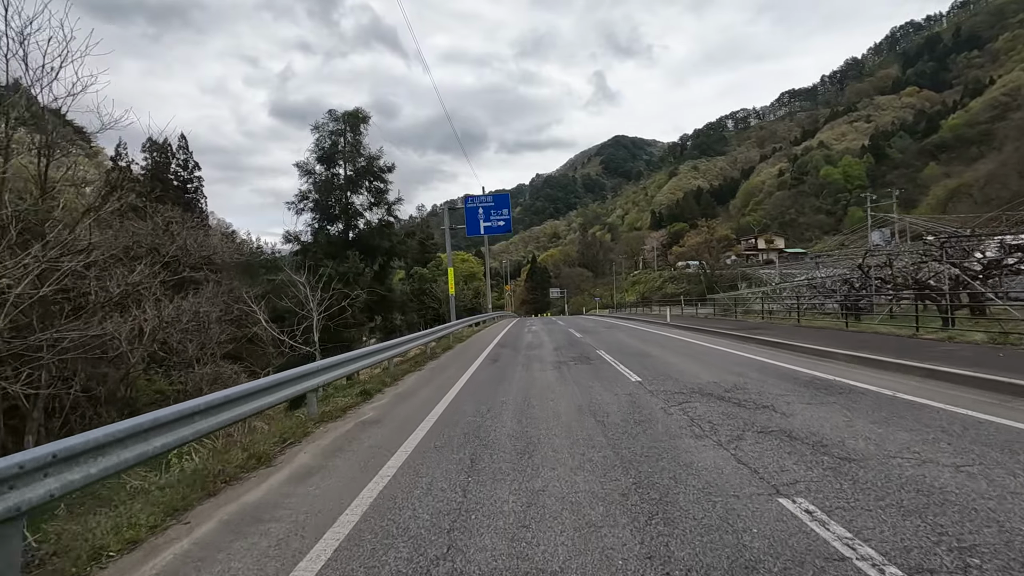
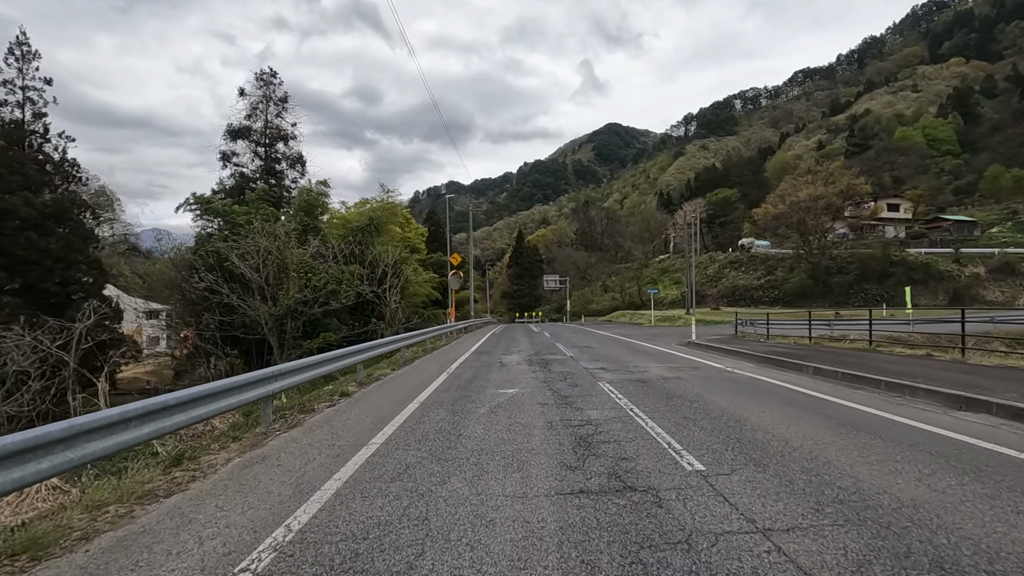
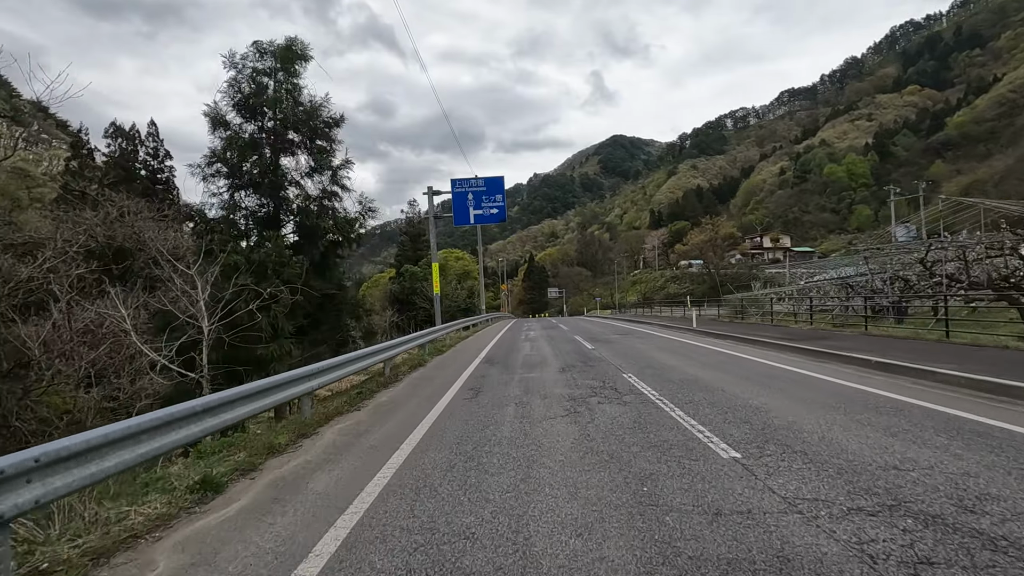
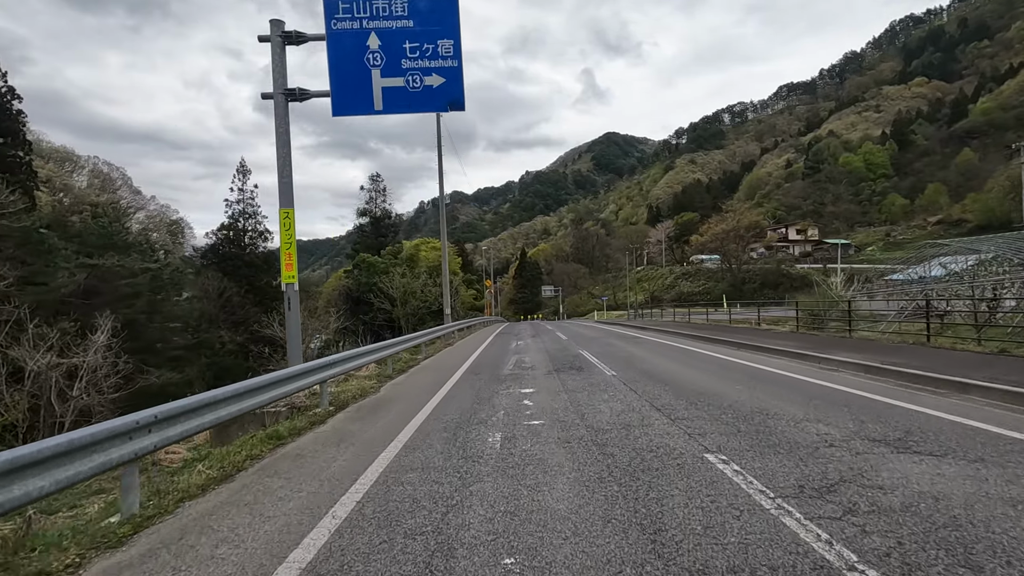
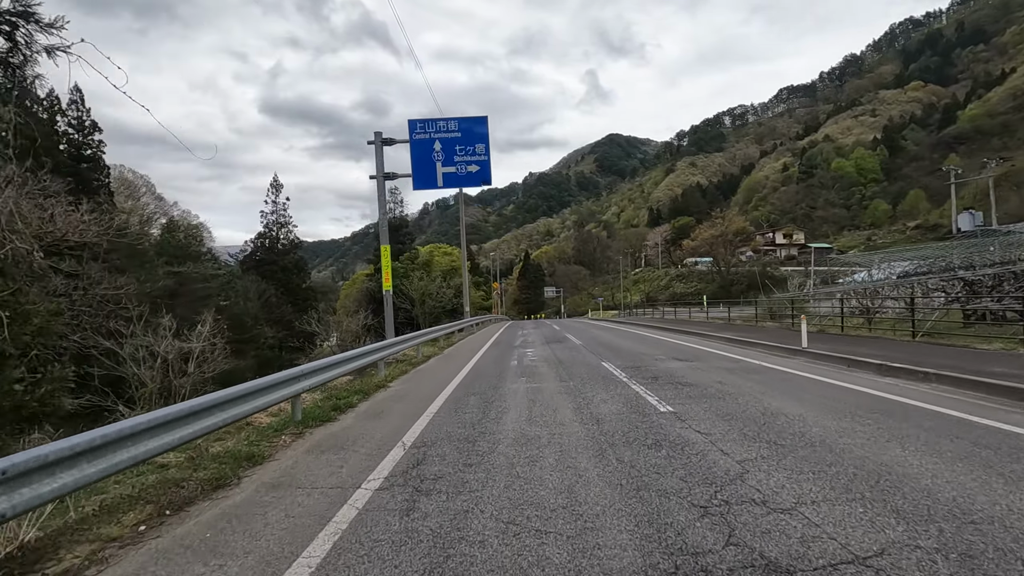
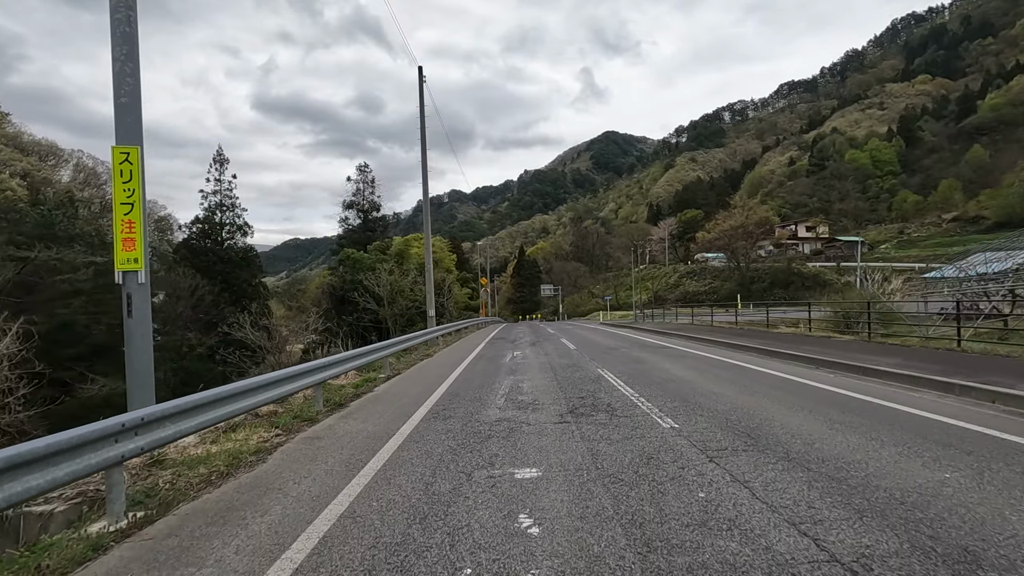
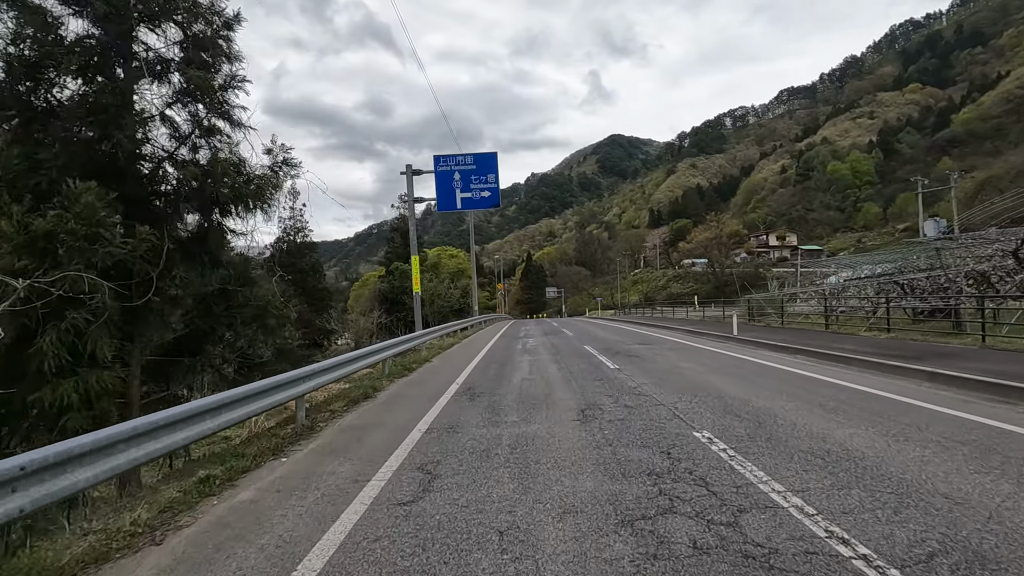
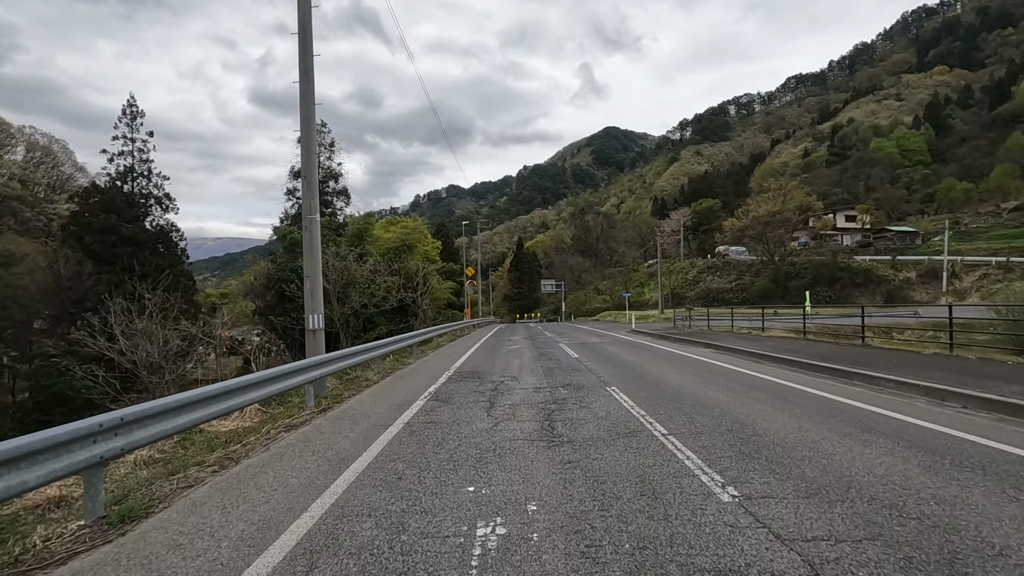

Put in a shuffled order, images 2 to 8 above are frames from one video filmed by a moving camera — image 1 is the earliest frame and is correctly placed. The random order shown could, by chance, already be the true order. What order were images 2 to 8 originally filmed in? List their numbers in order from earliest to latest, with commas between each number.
3, 7, 5, 4, 6, 8, 2
